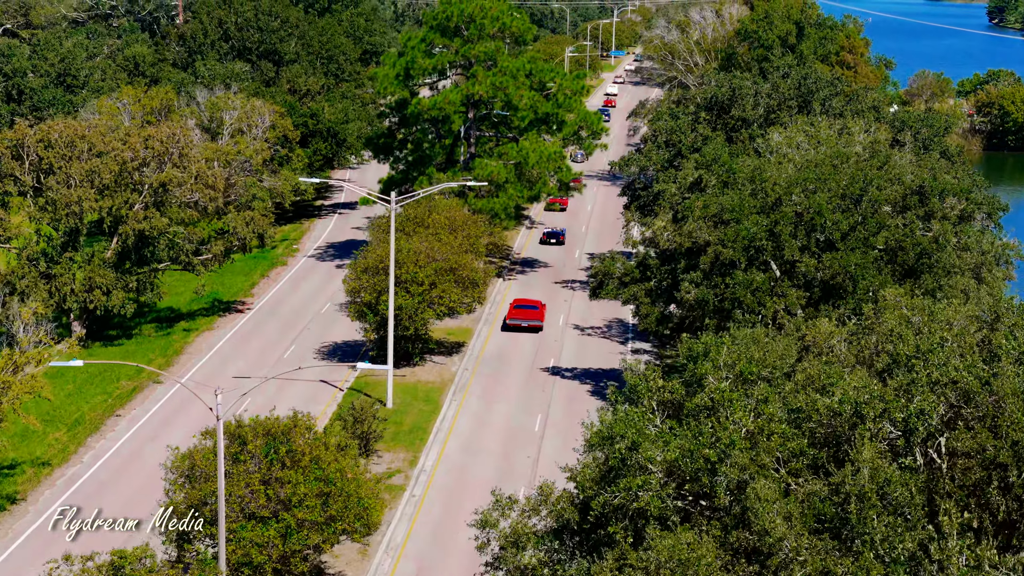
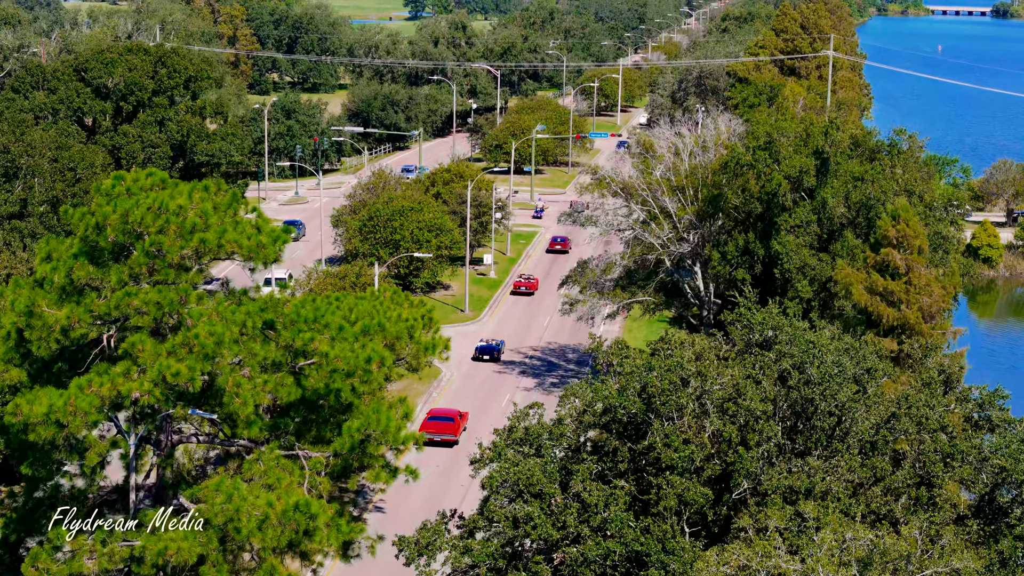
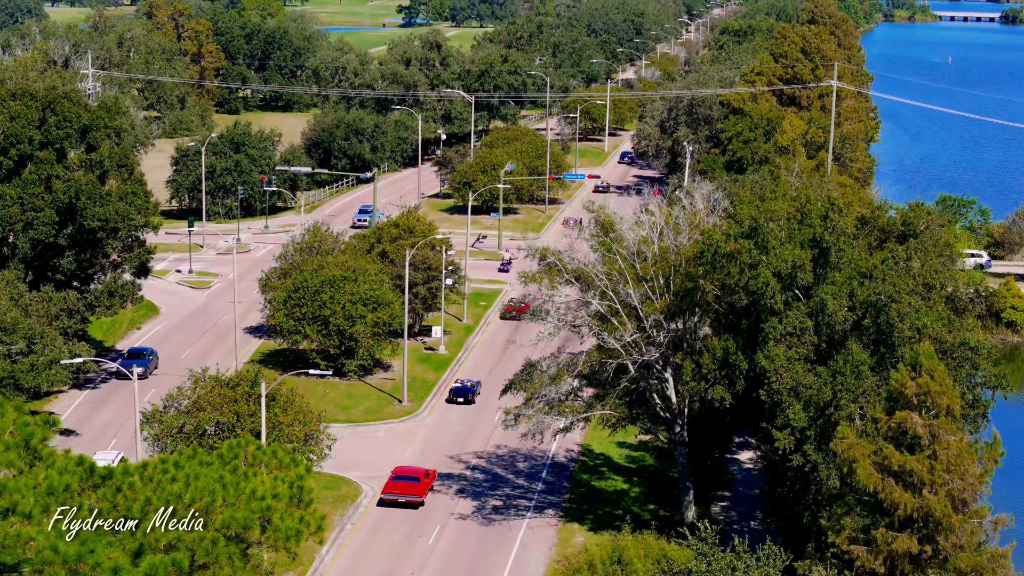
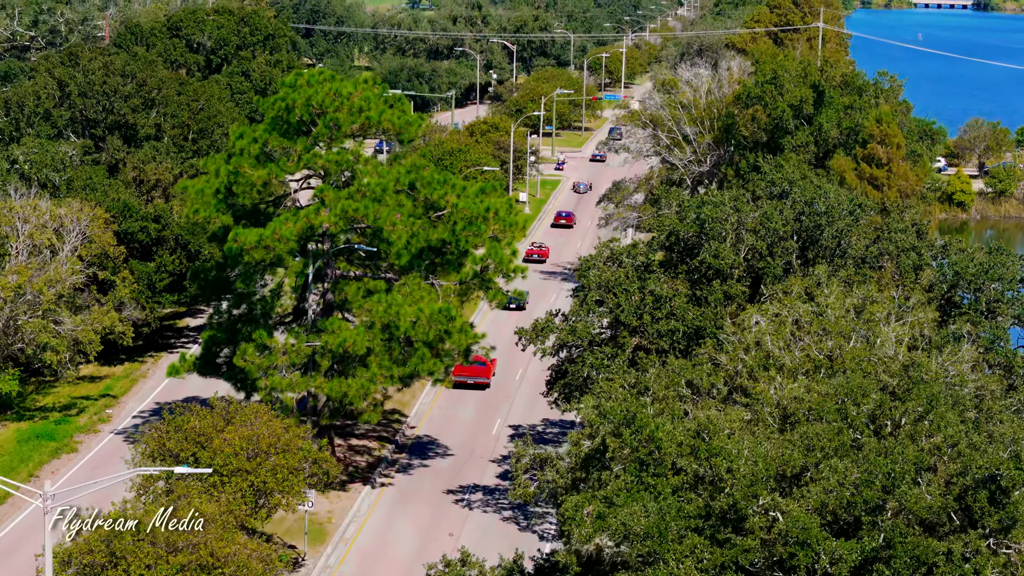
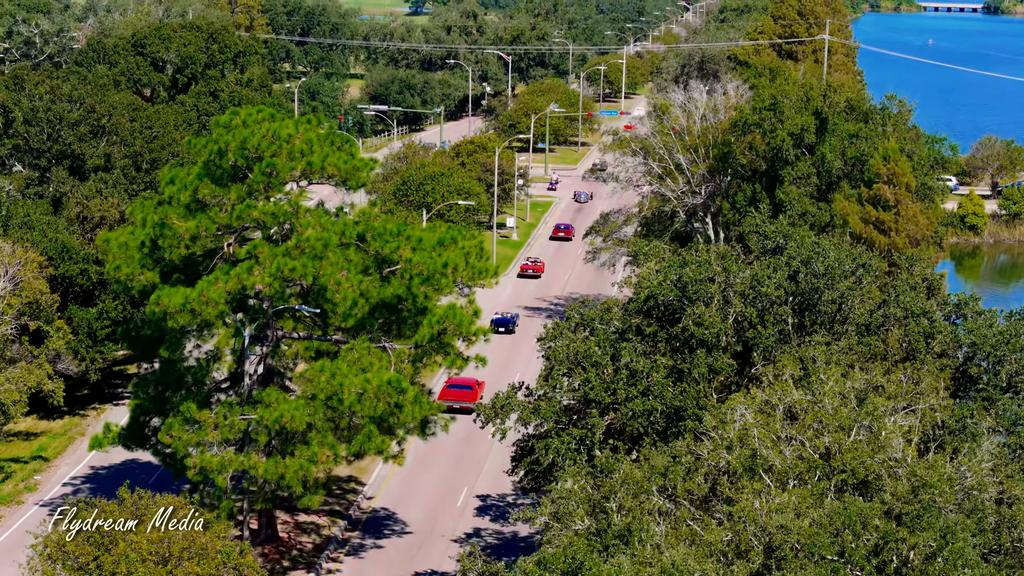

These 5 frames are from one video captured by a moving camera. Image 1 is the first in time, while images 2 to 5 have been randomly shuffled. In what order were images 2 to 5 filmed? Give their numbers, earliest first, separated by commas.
4, 5, 2, 3
